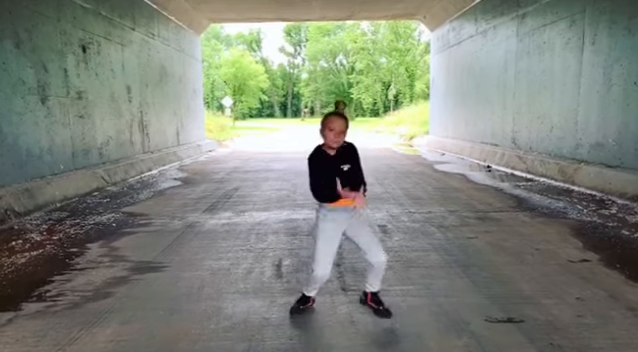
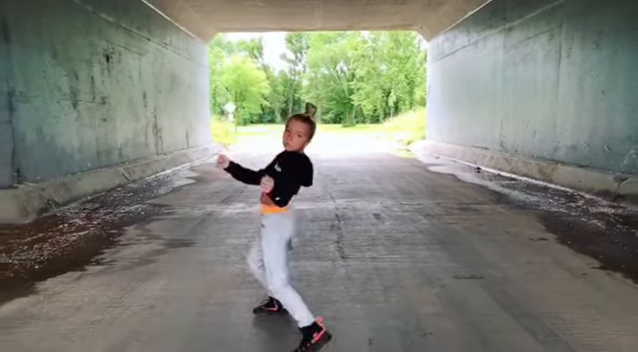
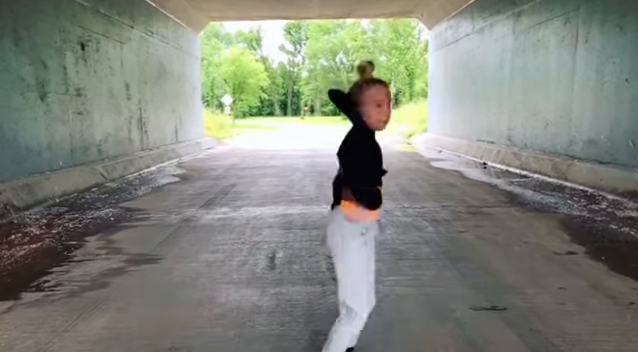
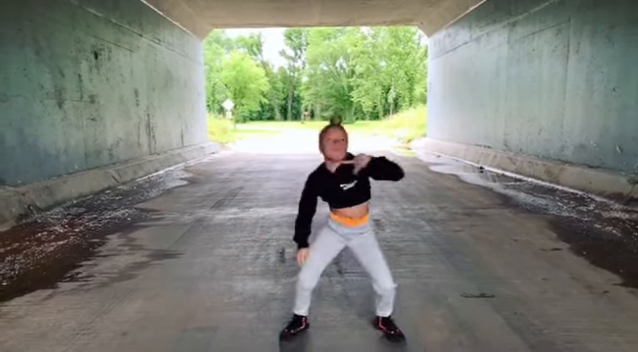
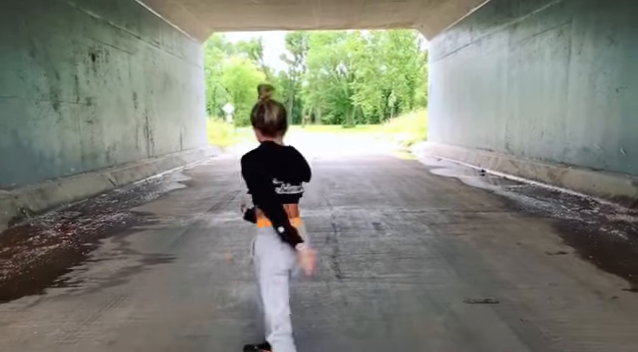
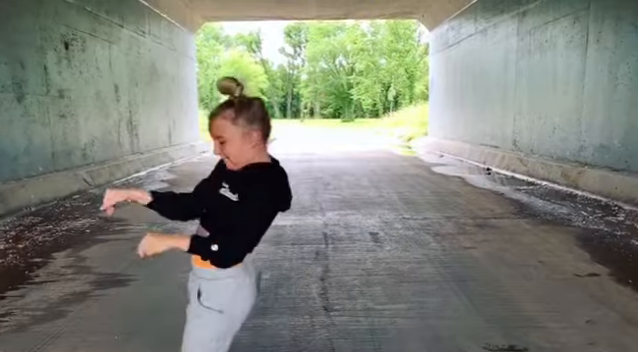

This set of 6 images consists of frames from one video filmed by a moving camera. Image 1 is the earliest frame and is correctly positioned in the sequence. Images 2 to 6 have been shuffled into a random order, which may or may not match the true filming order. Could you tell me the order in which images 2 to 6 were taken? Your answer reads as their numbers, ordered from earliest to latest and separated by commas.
4, 3, 6, 5, 2
